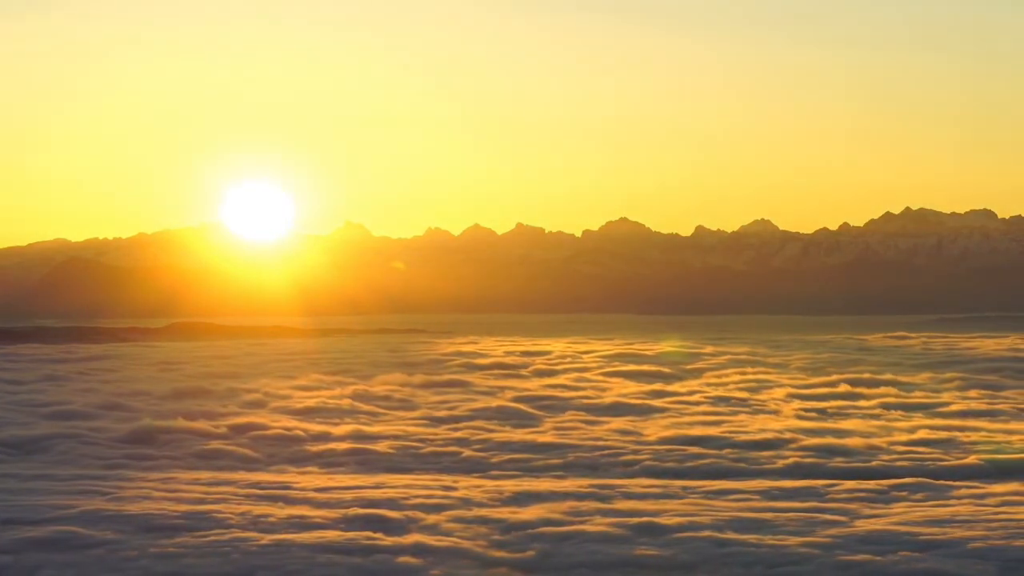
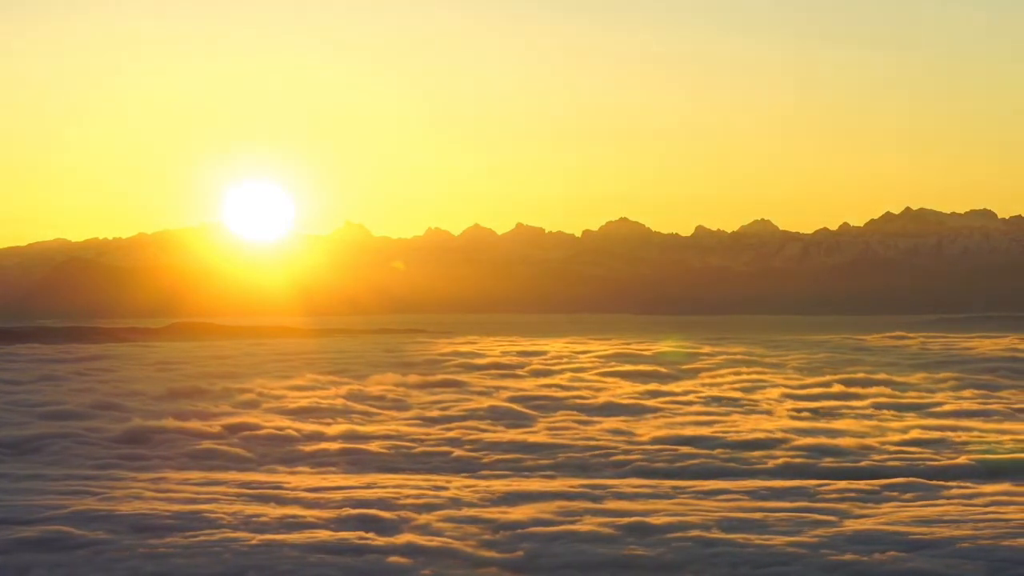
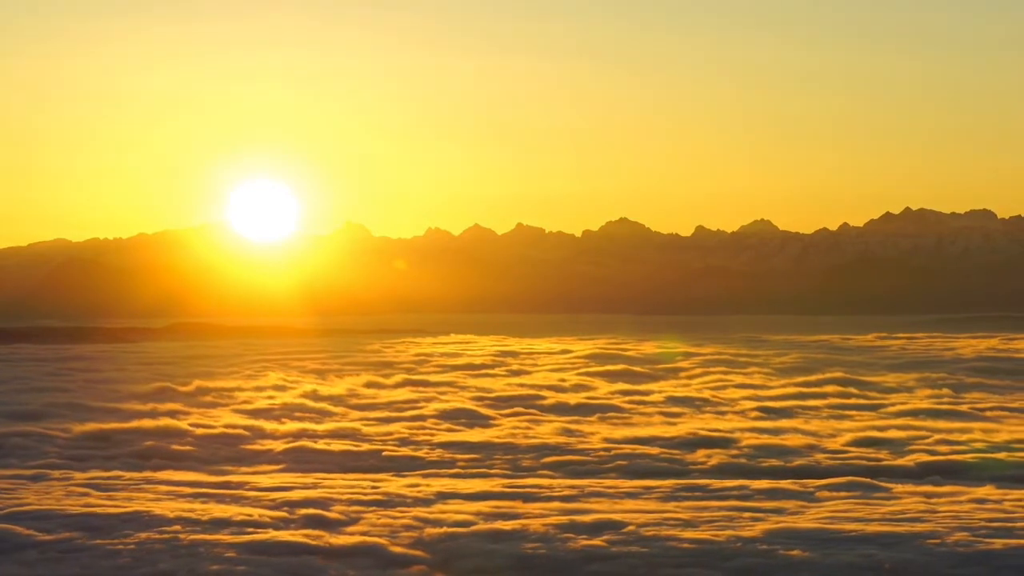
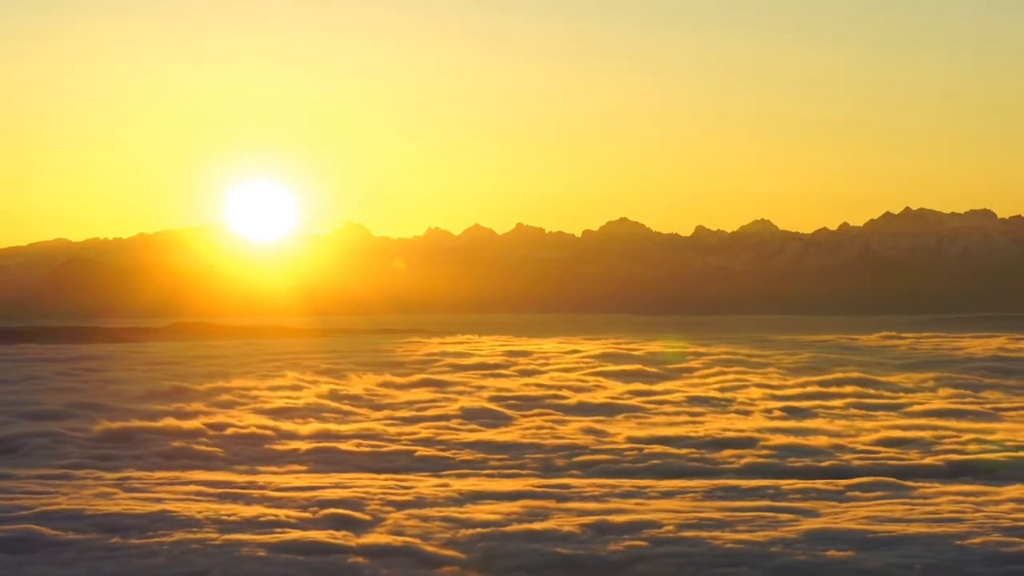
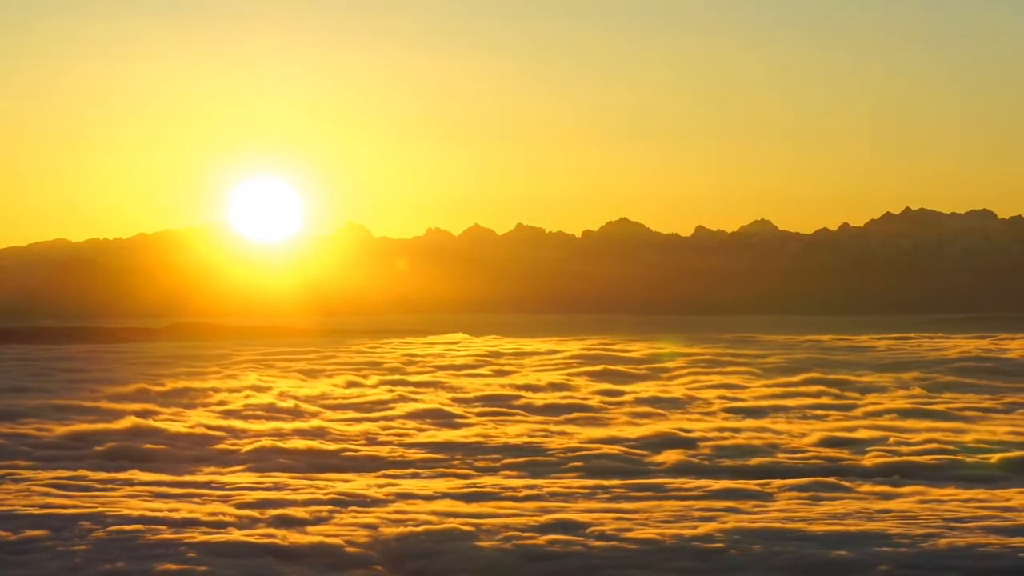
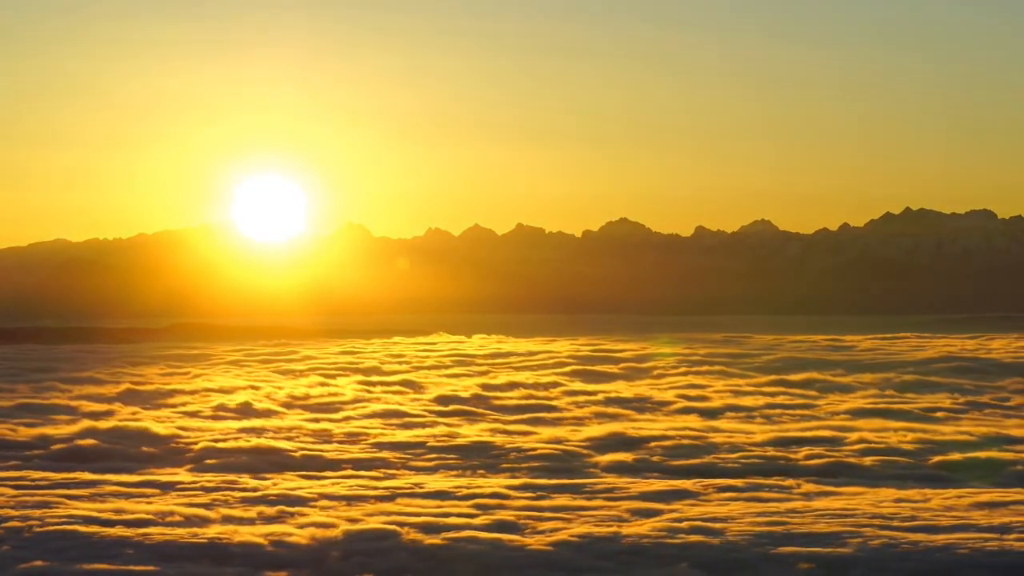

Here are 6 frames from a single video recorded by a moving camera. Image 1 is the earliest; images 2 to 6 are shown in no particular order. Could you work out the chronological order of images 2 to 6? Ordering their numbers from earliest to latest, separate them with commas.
2, 4, 3, 5, 6
